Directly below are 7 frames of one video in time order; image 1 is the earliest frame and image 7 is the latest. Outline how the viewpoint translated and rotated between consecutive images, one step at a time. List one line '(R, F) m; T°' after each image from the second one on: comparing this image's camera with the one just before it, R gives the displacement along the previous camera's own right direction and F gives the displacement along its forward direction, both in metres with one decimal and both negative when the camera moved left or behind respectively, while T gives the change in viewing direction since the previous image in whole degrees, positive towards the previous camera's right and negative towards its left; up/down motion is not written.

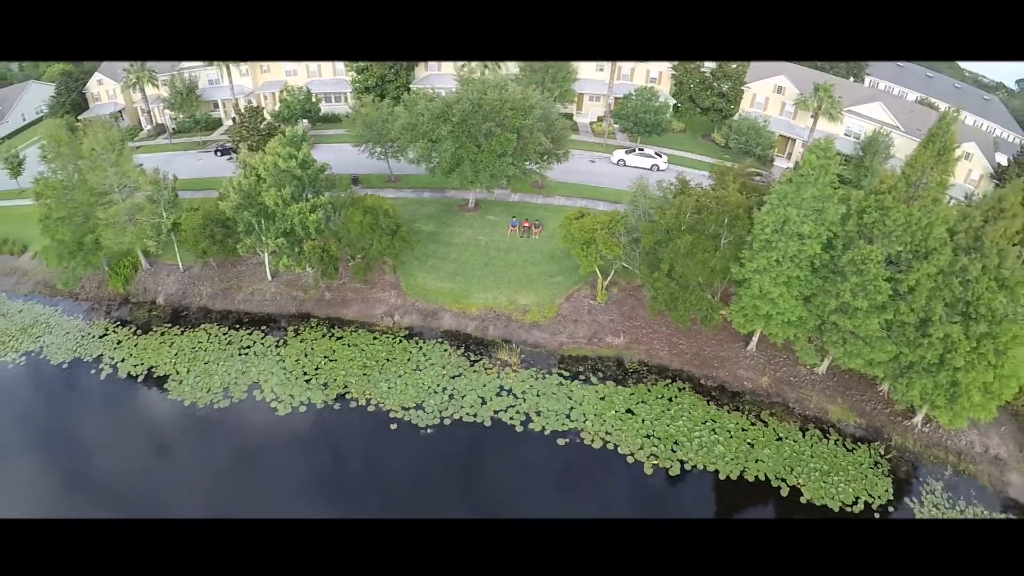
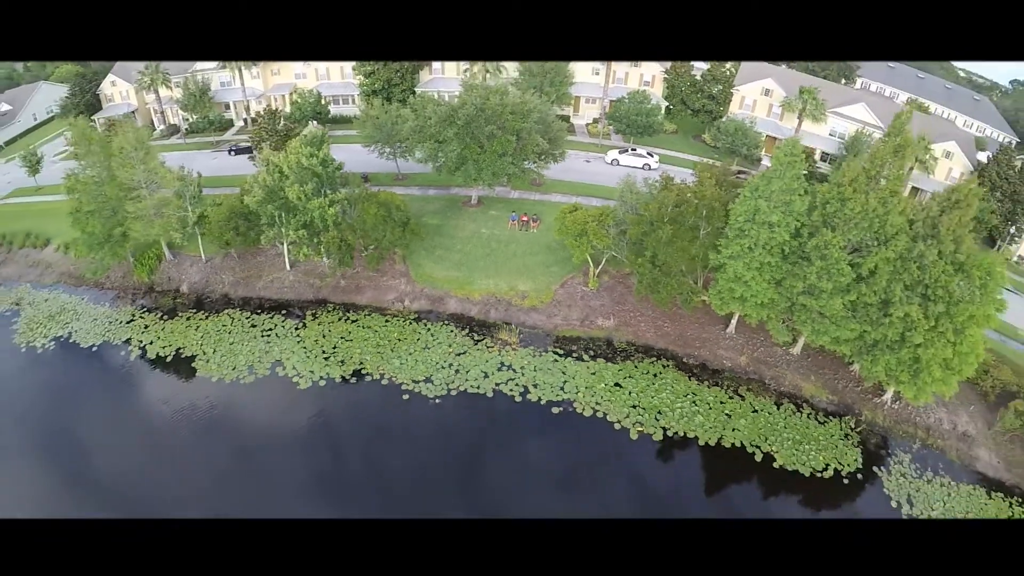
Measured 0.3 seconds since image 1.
(0.0, -1.1) m; 0°
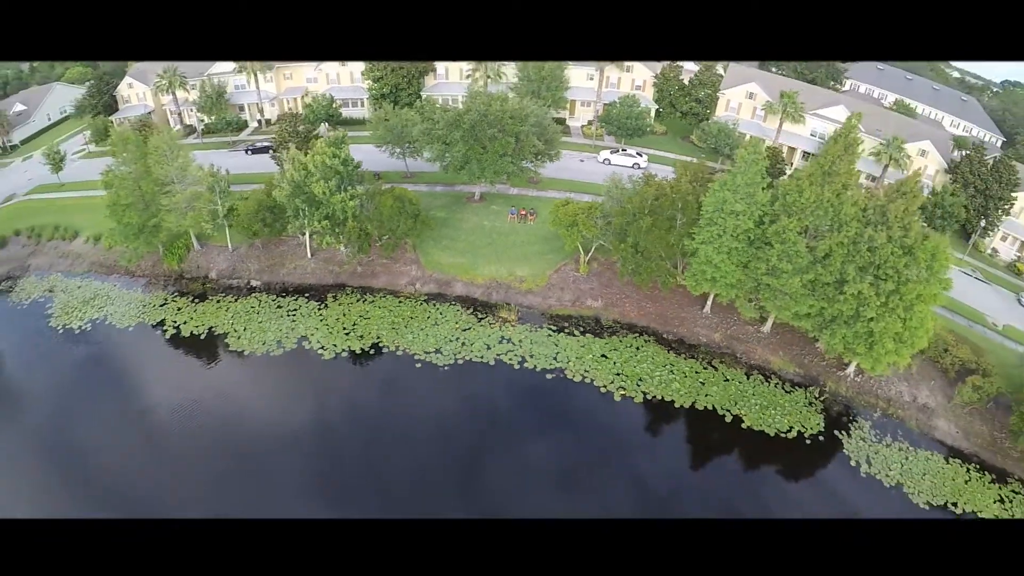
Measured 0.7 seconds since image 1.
(0.0, -1.5) m; 0°
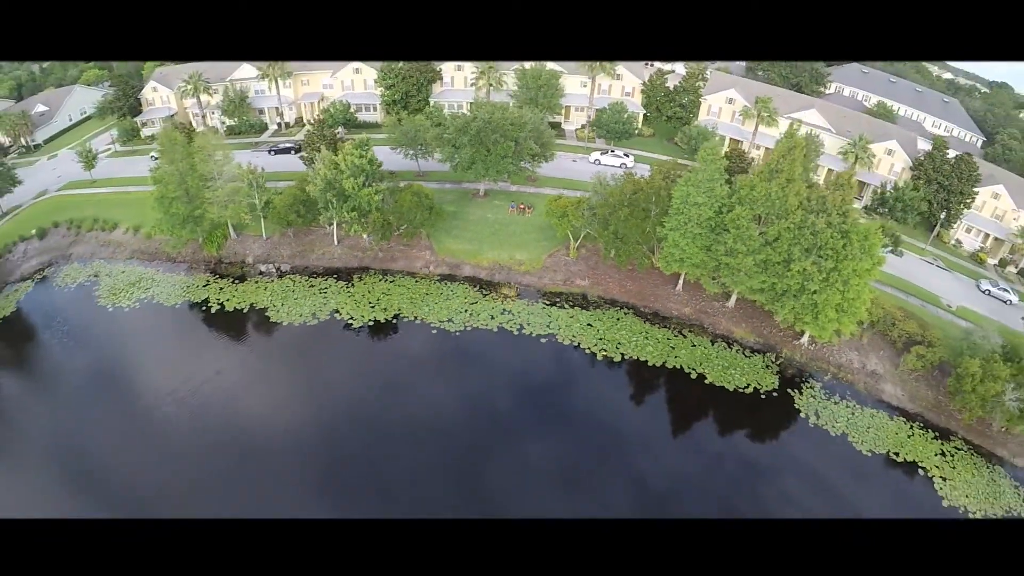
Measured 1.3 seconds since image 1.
(0.0, -2.4) m; 0°
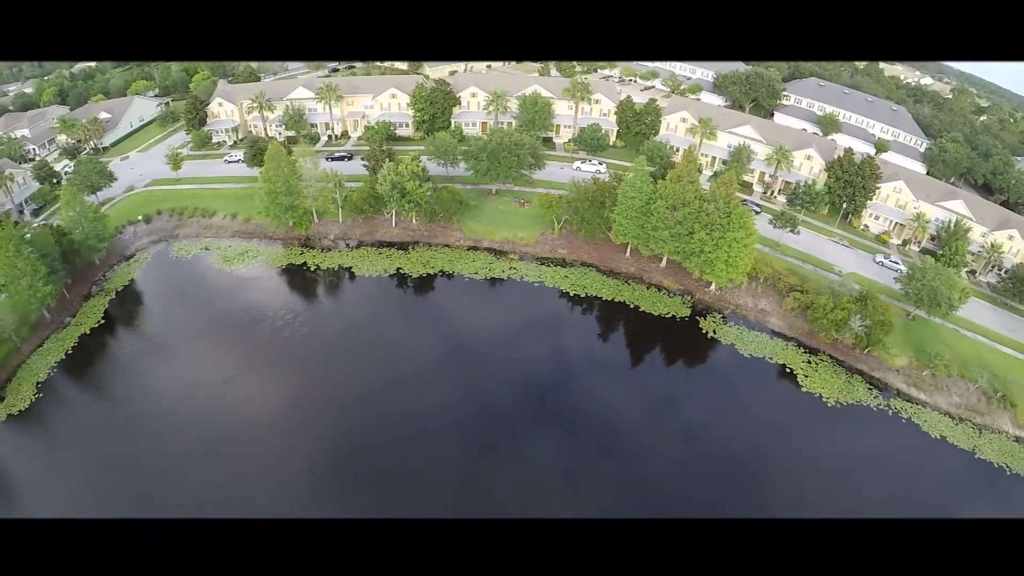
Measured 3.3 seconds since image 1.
(-0.2, -8.1) m; 0°
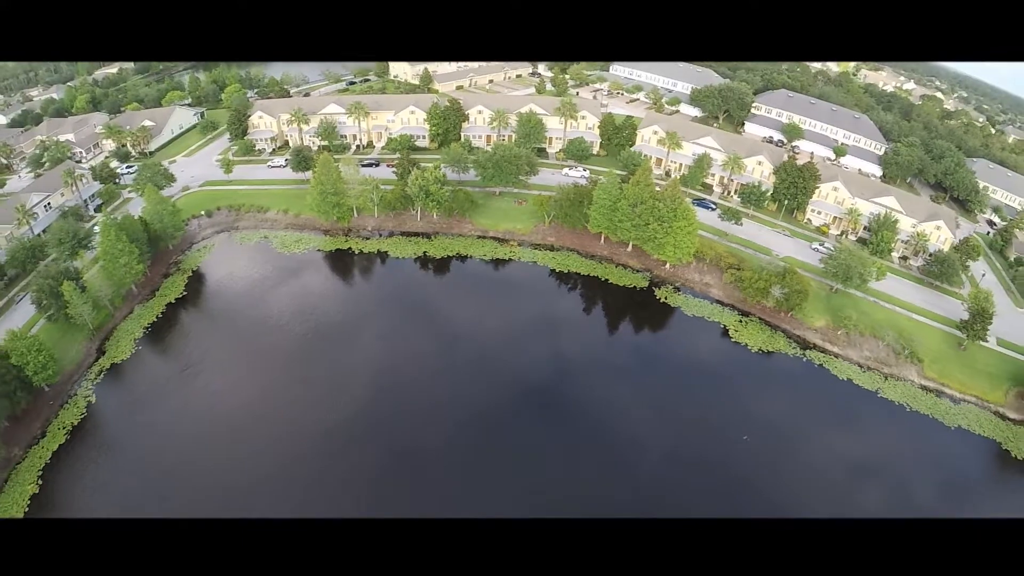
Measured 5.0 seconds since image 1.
(0.0, -7.1) m; 0°
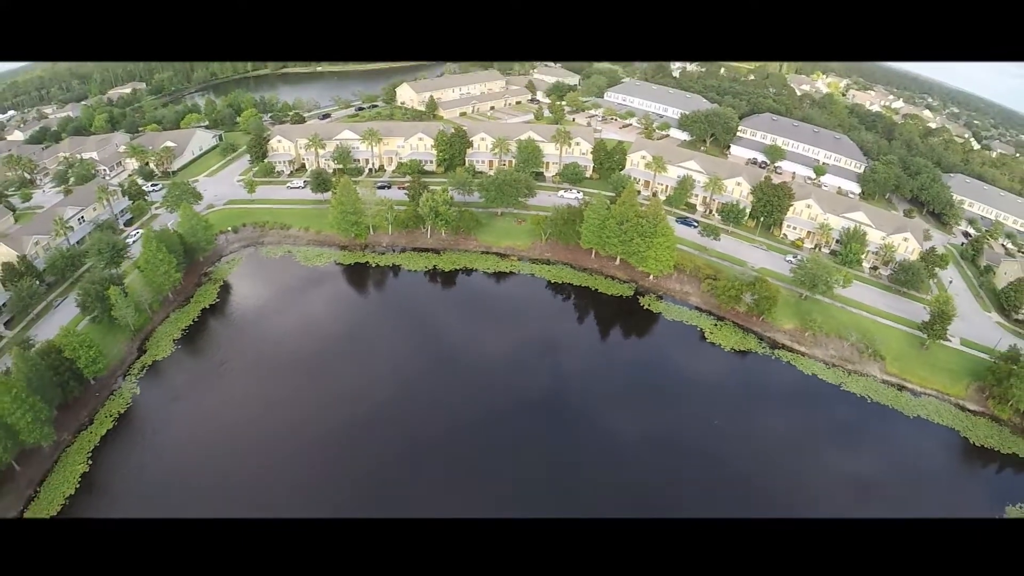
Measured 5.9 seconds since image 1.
(0.0, -3.8) m; 0°
